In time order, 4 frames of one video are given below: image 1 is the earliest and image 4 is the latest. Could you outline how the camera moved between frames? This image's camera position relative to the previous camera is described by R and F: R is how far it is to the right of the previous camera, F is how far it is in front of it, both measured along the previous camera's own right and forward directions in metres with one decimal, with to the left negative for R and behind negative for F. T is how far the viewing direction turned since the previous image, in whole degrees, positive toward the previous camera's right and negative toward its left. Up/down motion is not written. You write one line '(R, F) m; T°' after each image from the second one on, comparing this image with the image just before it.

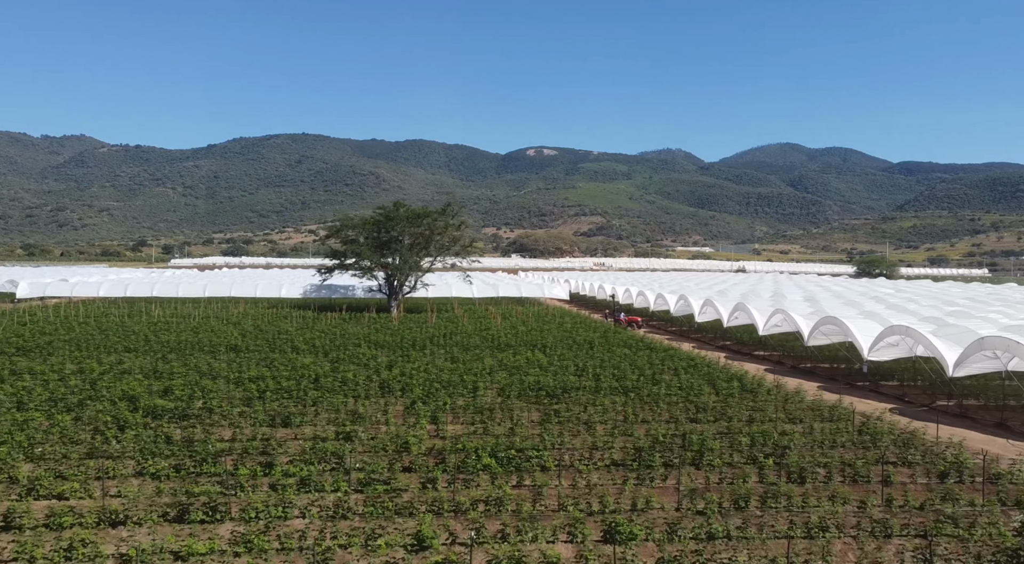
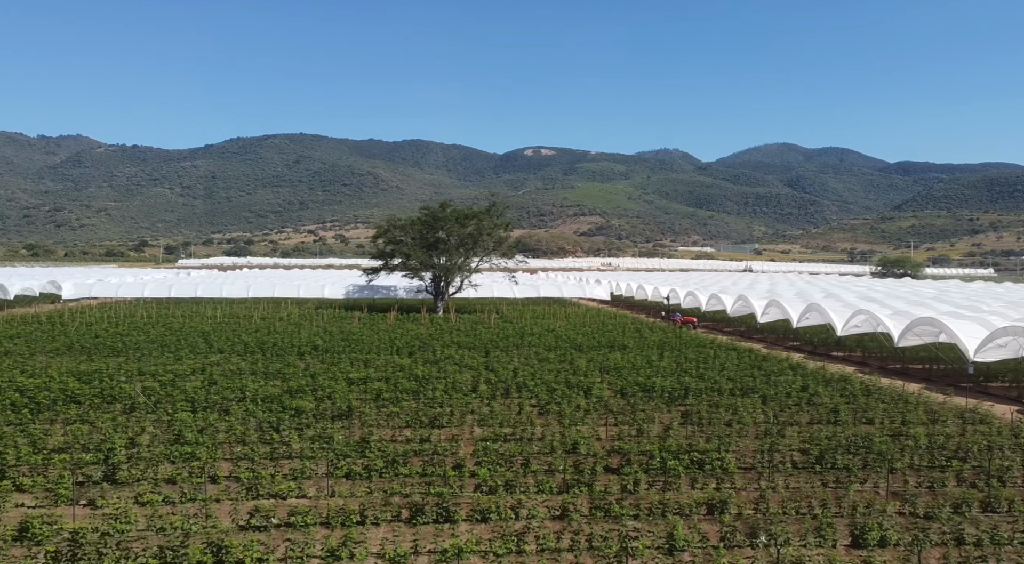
(-2.2, +0.1) m; -1°
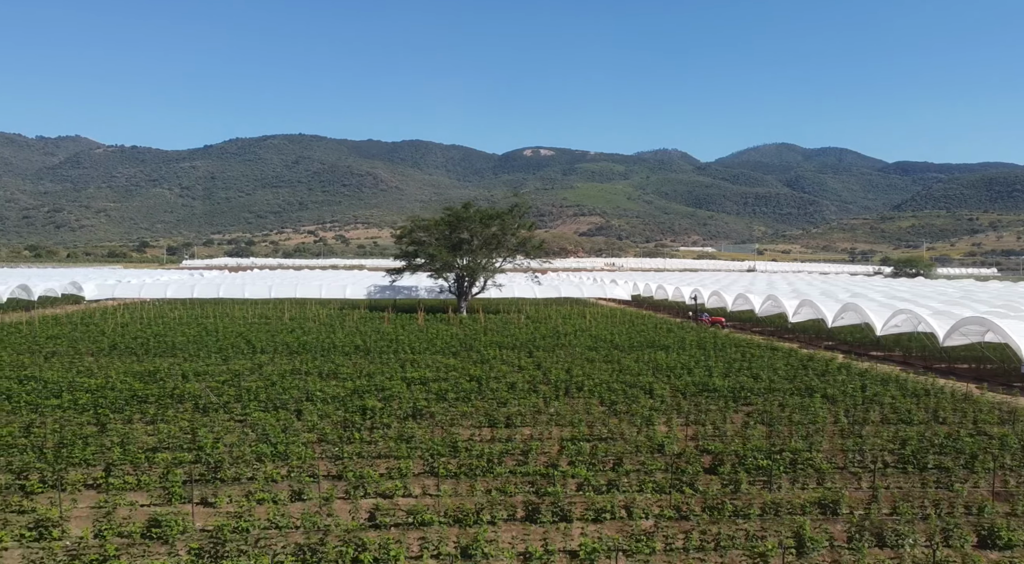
(-1.0, 0.0) m; -1°
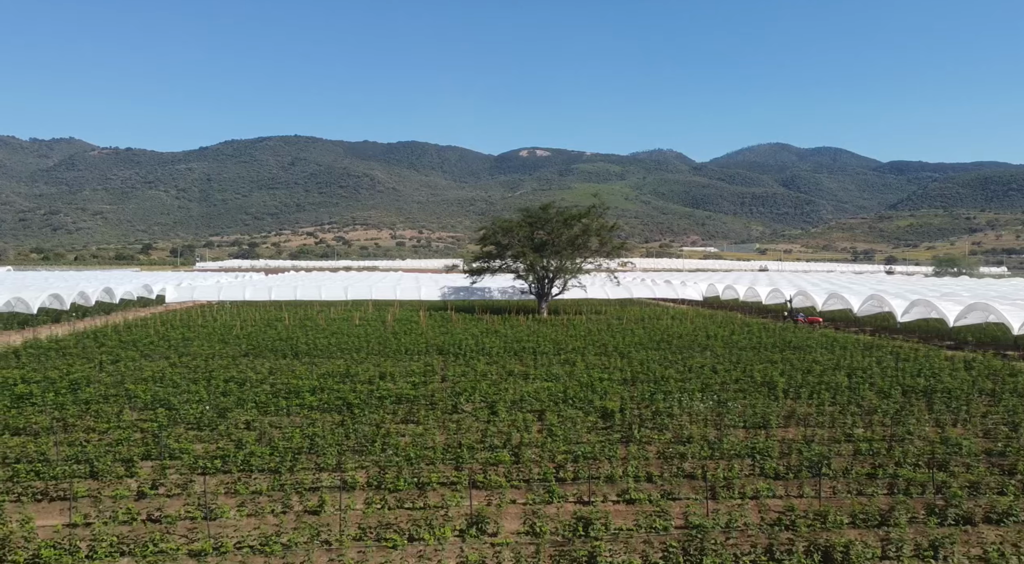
(-3.6, -0.1) m; -2°
